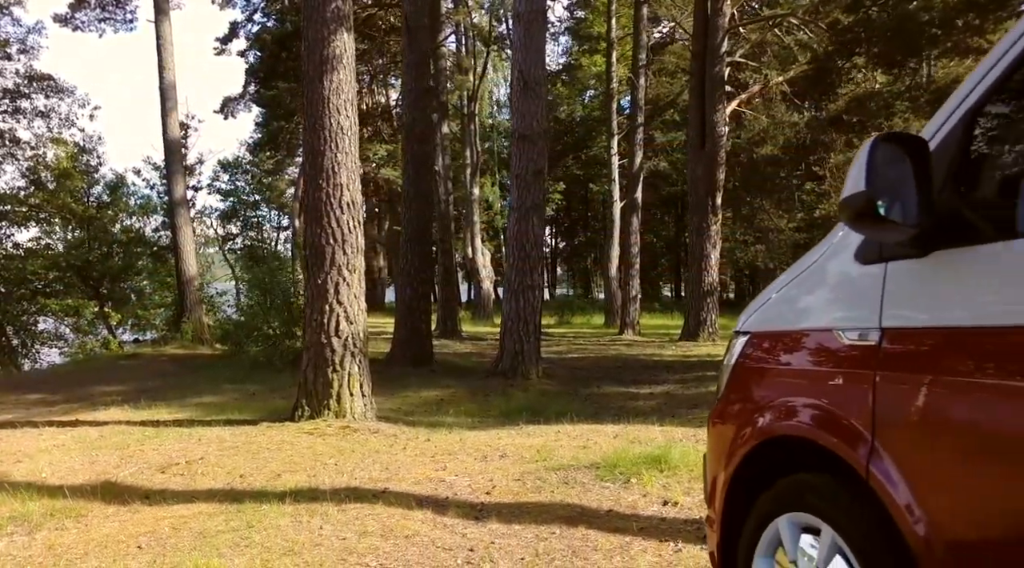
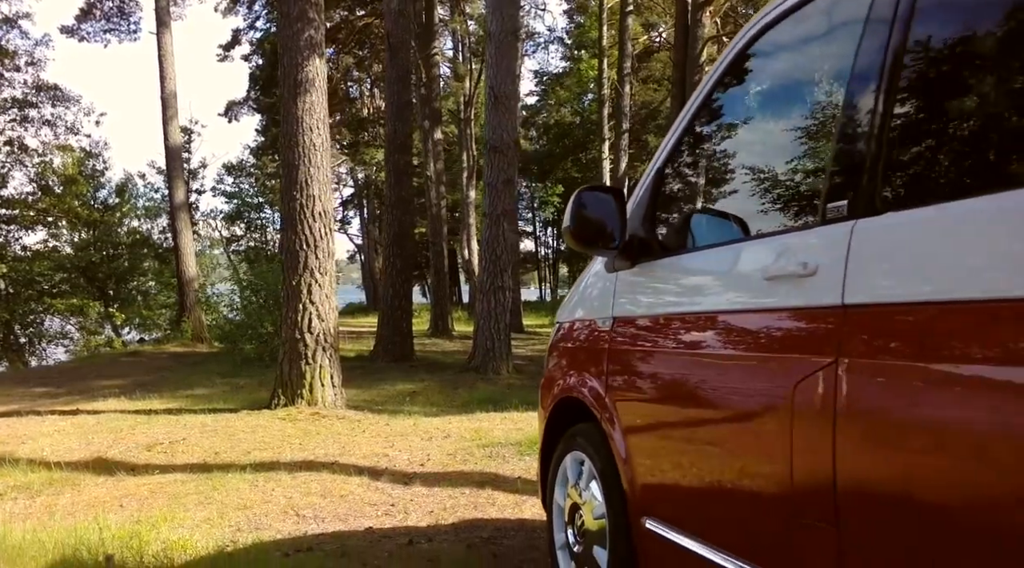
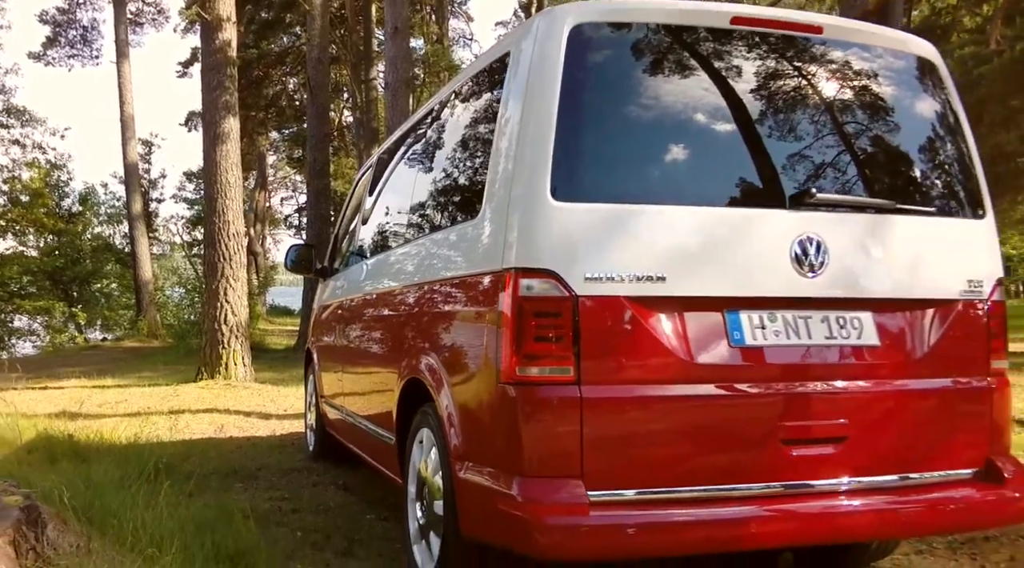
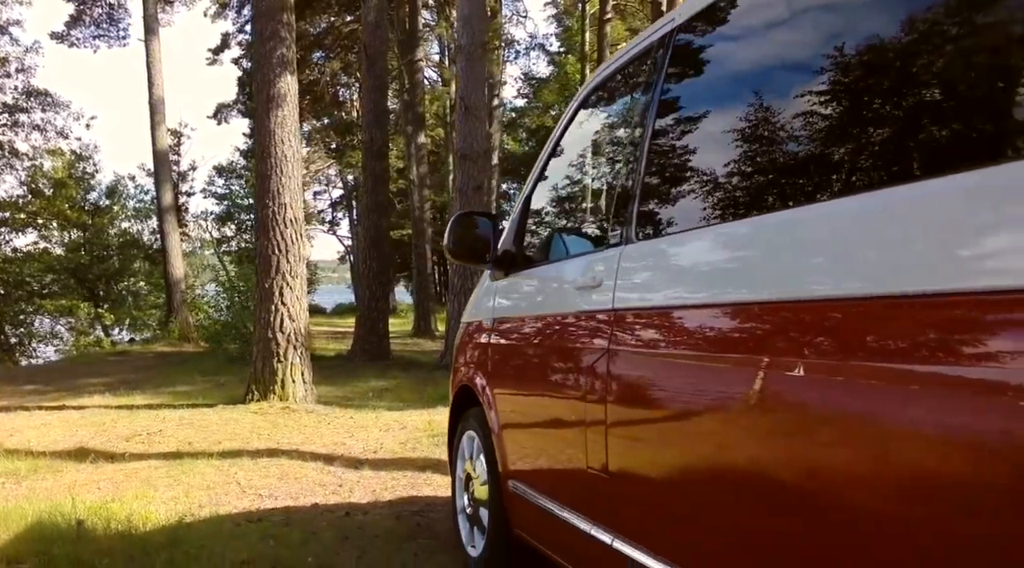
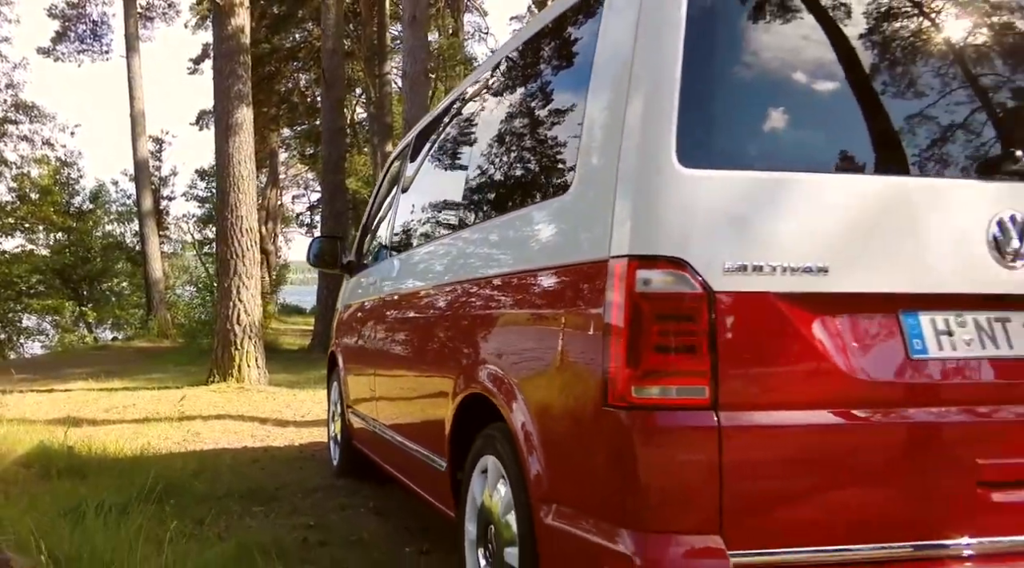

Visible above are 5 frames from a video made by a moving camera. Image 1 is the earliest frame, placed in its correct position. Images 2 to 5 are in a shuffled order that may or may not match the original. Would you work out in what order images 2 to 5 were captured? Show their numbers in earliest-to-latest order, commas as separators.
2, 4, 5, 3
